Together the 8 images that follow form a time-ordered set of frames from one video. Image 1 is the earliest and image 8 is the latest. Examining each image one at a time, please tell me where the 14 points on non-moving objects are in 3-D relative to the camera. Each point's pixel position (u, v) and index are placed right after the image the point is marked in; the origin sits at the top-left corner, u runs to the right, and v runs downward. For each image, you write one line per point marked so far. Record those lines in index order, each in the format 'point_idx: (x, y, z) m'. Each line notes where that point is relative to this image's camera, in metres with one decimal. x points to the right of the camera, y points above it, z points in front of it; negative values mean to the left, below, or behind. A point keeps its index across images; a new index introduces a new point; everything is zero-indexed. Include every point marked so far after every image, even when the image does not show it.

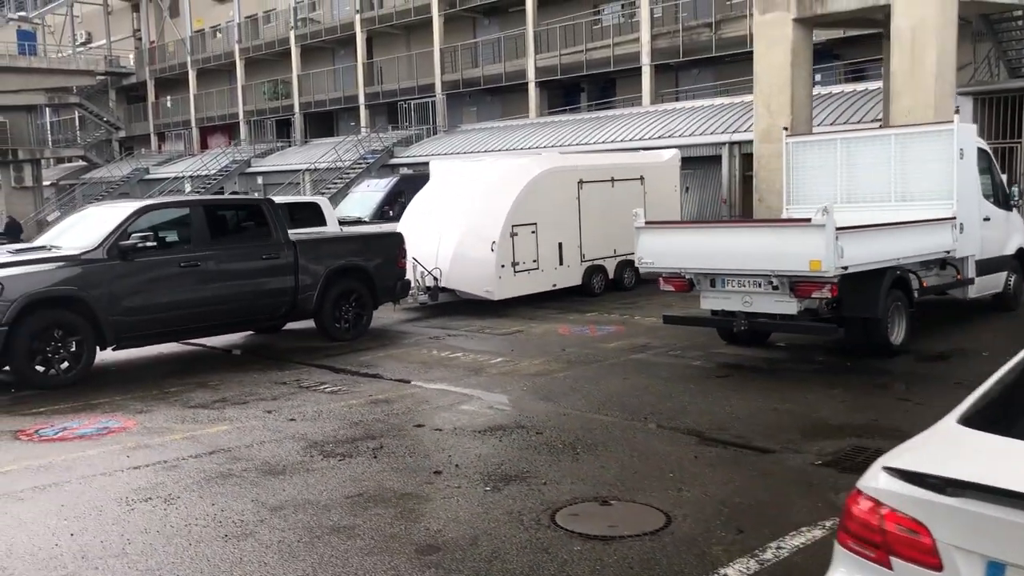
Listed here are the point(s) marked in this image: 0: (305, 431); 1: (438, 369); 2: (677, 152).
0: (-1.7, -1.2, +7.2) m
1: (-0.8, -0.9, +9.9) m
2: (+3.2, +2.6, +16.8) m
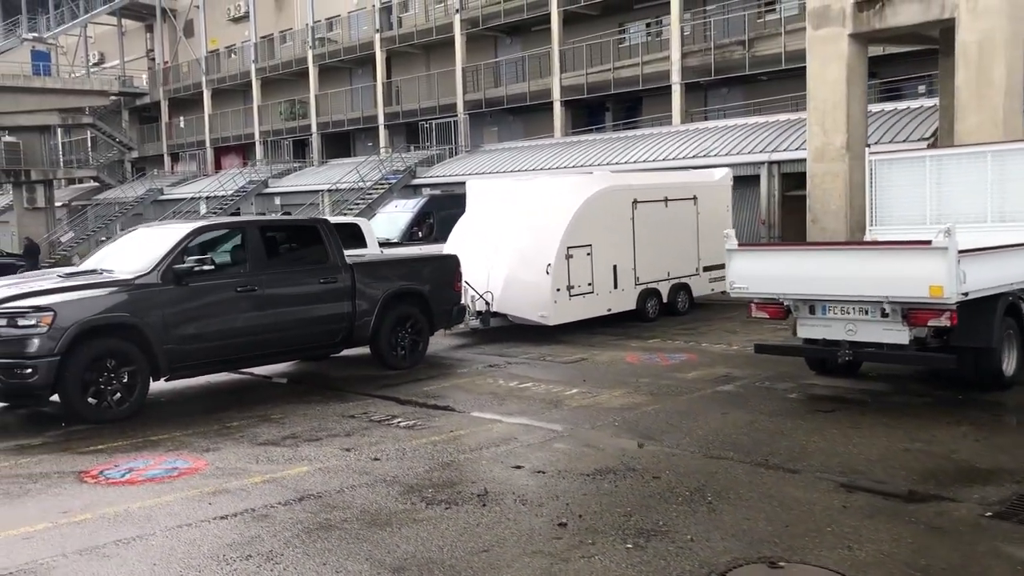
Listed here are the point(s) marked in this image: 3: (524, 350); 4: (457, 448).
0: (-0.9, -1.4, +6.6) m
1: (0.0, -1.2, +9.3) m
2: (+4.1, +2.2, +16.3) m
3: (+0.2, -0.9, +12.3) m
4: (-0.5, -1.3, +7.4) m
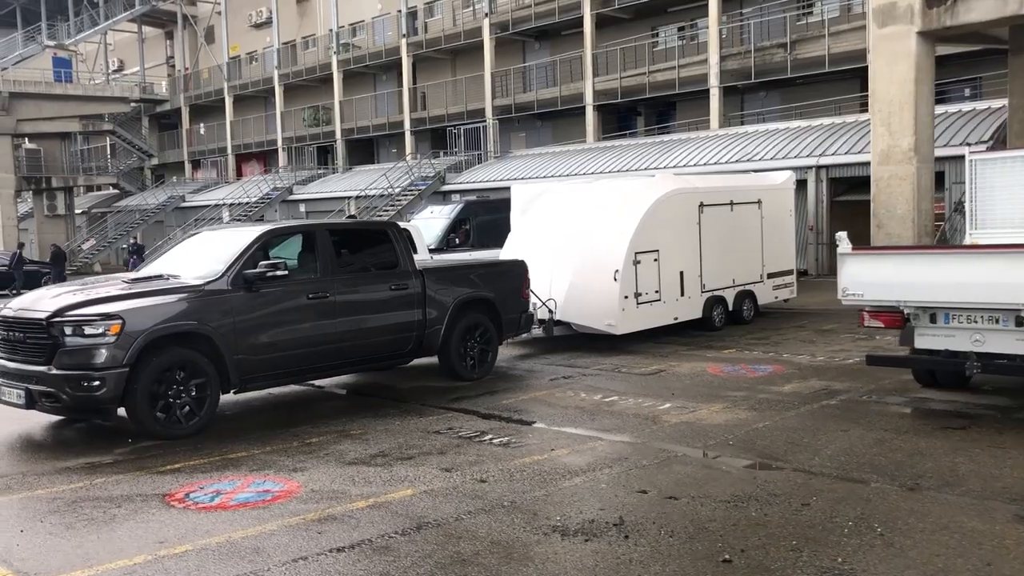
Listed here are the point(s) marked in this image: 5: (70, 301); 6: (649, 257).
0: (0.0, -1.5, +6.0) m
1: (+0.9, -1.3, +8.7) m
2: (+5.1, +2.1, +15.7) m
3: (+1.1, -1.0, +11.7) m
4: (+0.4, -1.4, +6.8) m
5: (-4.0, -0.1, +7.9) m
6: (+2.0, +0.4, +12.8) m
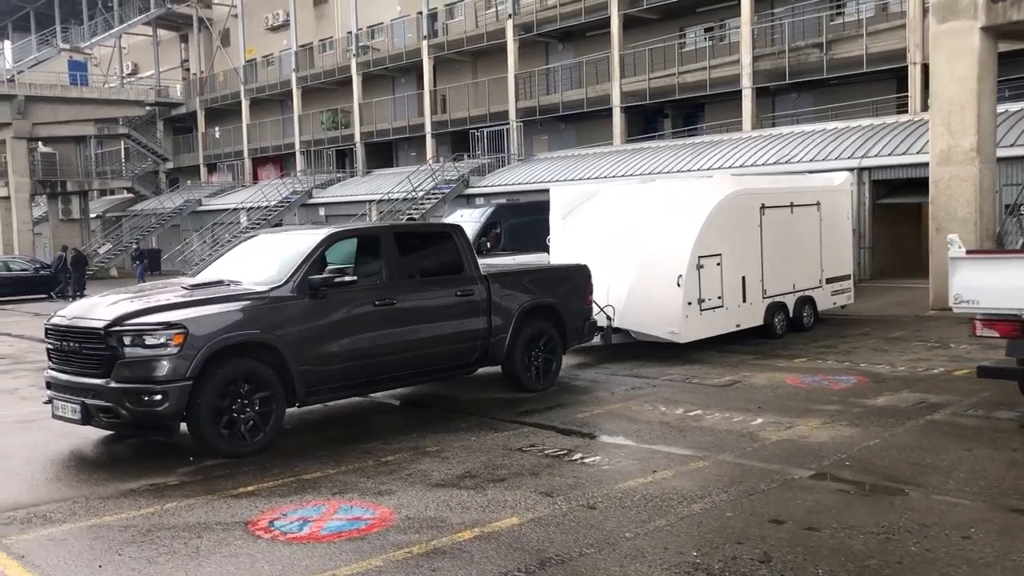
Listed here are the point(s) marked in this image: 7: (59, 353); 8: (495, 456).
0: (+0.8, -1.5, +5.4) m
1: (+1.7, -1.3, +8.1) m
2: (+5.9, +2.0, +15.1) m
3: (+1.9, -1.1, +11.2) m
4: (+1.2, -1.5, +6.2) m
5: (-3.2, -0.2, +7.3) m
6: (+2.8, +0.4, +12.2) m
7: (-4.0, -0.6, +7.6) m
8: (-0.1, -1.4, +7.3) m
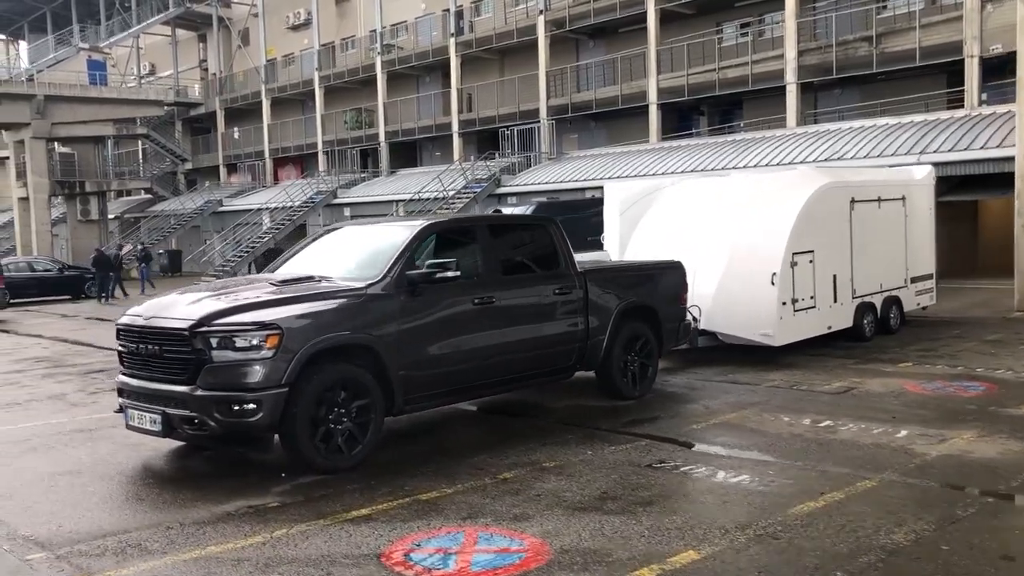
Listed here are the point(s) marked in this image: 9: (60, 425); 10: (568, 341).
0: (+1.7, -1.5, +4.6) m
1: (+2.7, -1.3, +7.2) m
2: (+6.9, +2.0, +14.2) m
3: (+3.0, -1.0, +10.3) m
4: (+2.2, -1.4, +5.4) m
5: (-2.2, -0.1, +6.5) m
6: (+3.9, +0.4, +11.4) m
7: (-3.0, -0.6, +6.8) m
8: (+0.9, -1.4, +6.5) m
9: (-4.6, -1.4, +8.8) m
10: (+0.5, -0.5, +8.5) m
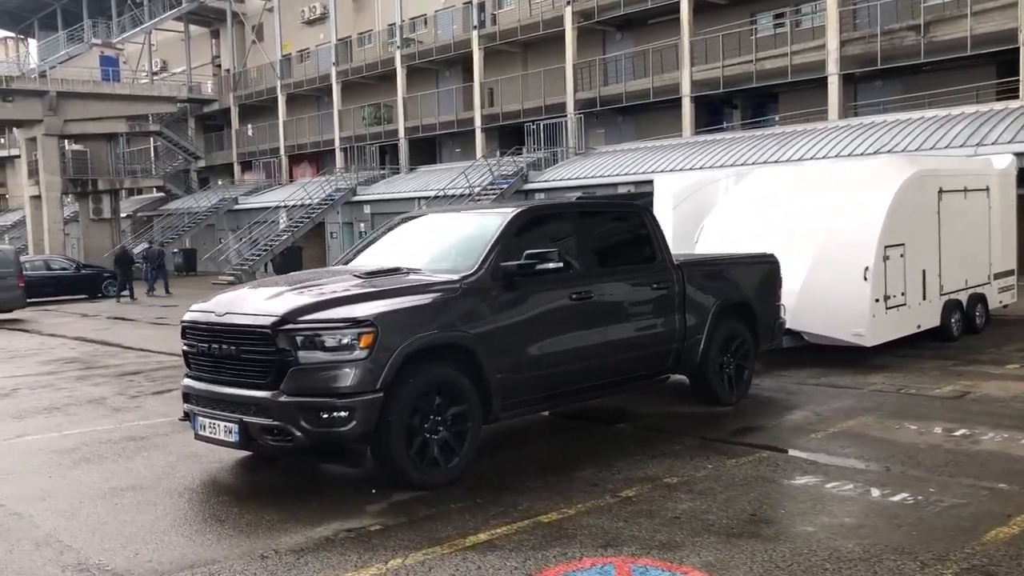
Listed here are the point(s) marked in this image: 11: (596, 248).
0: (+2.5, -1.4, +3.8) m
1: (+3.5, -1.2, +6.5) m
2: (+7.8, +2.0, +13.4) m
3: (+3.8, -1.0, +9.5) m
4: (+3.0, -1.4, +4.6) m
5: (-1.4, -0.1, +5.8) m
6: (+4.7, +0.4, +10.6) m
7: (-2.2, -0.5, +6.0) m
8: (+1.7, -1.3, +5.7) m
9: (-3.7, -1.3, +8.0) m
10: (+1.4, -0.5, +7.7) m
11: (+0.7, +0.3, +7.3) m
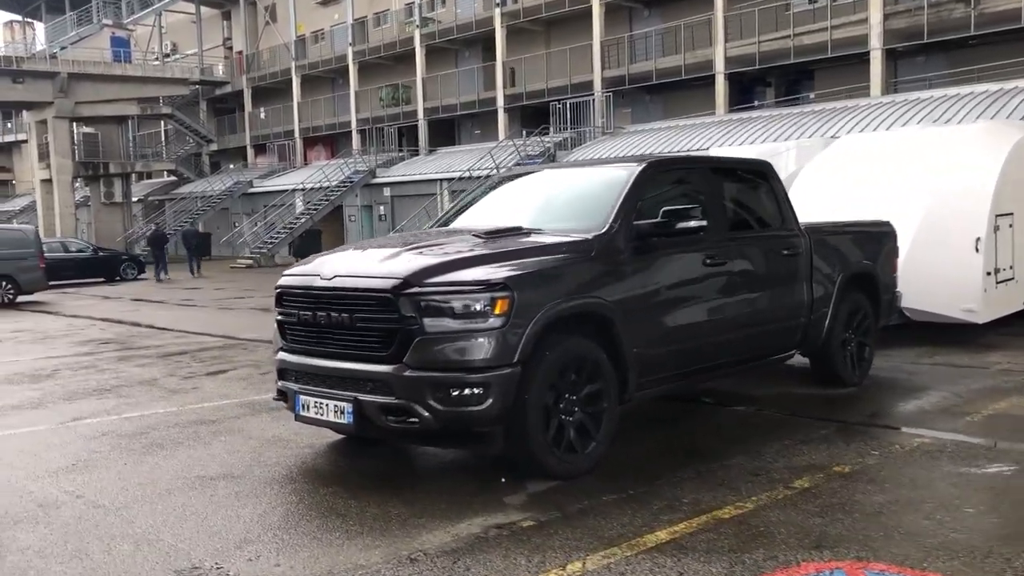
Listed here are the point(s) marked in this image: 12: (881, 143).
0: (+3.4, -1.2, +3.0) m
1: (+4.4, -1.0, +5.7) m
2: (+8.7, +2.4, +12.6) m
3: (+4.7, -0.7, +8.8) m
4: (+3.9, -1.1, +3.8) m
5: (-0.5, +0.2, +5.0) m
6: (+5.6, +0.7, +9.8) m
7: (-1.3, -0.3, +5.3) m
8: (+2.6, -1.1, +4.9) m
9: (-2.8, -1.1, +7.3) m
10: (+2.3, -0.2, +7.0) m
11: (+1.6, +0.6, +6.5) m
12: (+4.6, +1.9, +10.9) m
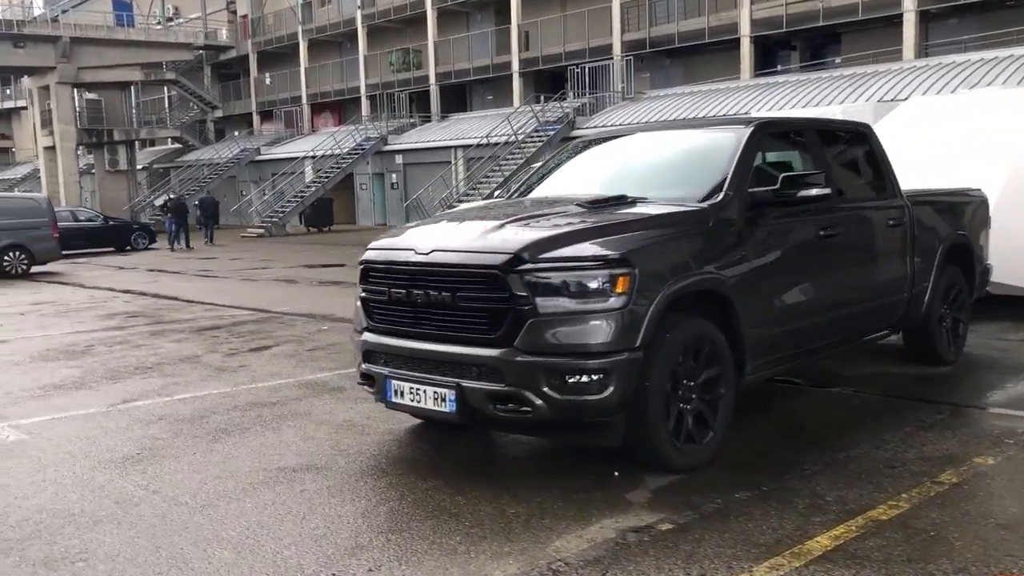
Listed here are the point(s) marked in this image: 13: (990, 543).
0: (+4.1, -1.1, +2.6) m
1: (+5.0, -0.8, +5.2) m
2: (+9.3, +2.8, +12.0) m
3: (+5.3, -0.4, +8.3) m
4: (+4.5, -1.0, +3.4) m
5: (+0.1, +0.3, +4.5) m
6: (+6.2, +1.0, +9.3) m
7: (-0.6, -0.1, +4.8) m
8: (+3.2, -1.0, +4.5) m
9: (-2.2, -0.9, +6.8) m
10: (+2.9, 0.0, +6.5) m
11: (+2.2, +0.8, +6.0) m
12: (+5.2, +2.2, +10.4) m
13: (+2.0, -1.1, +3.7) m
